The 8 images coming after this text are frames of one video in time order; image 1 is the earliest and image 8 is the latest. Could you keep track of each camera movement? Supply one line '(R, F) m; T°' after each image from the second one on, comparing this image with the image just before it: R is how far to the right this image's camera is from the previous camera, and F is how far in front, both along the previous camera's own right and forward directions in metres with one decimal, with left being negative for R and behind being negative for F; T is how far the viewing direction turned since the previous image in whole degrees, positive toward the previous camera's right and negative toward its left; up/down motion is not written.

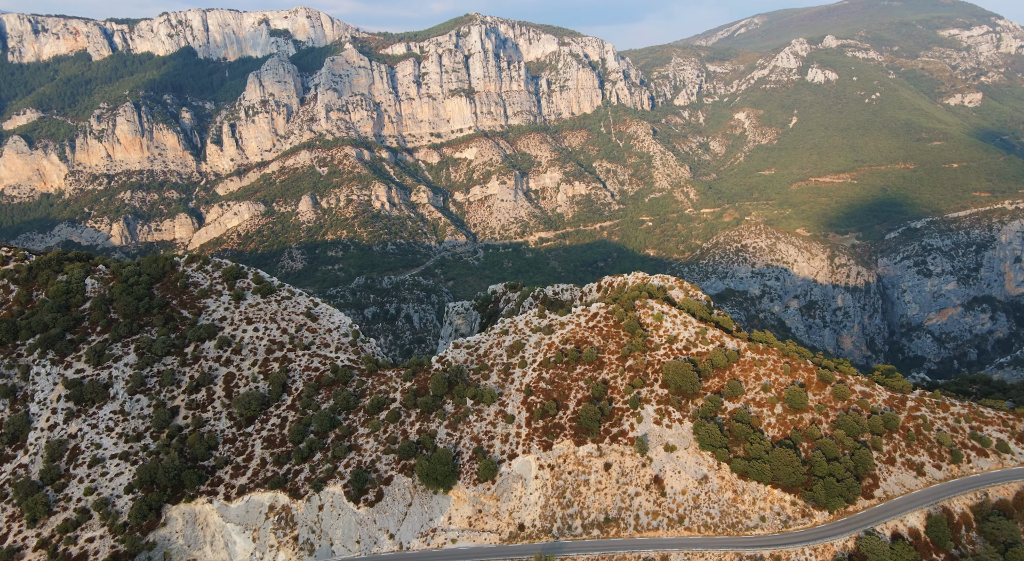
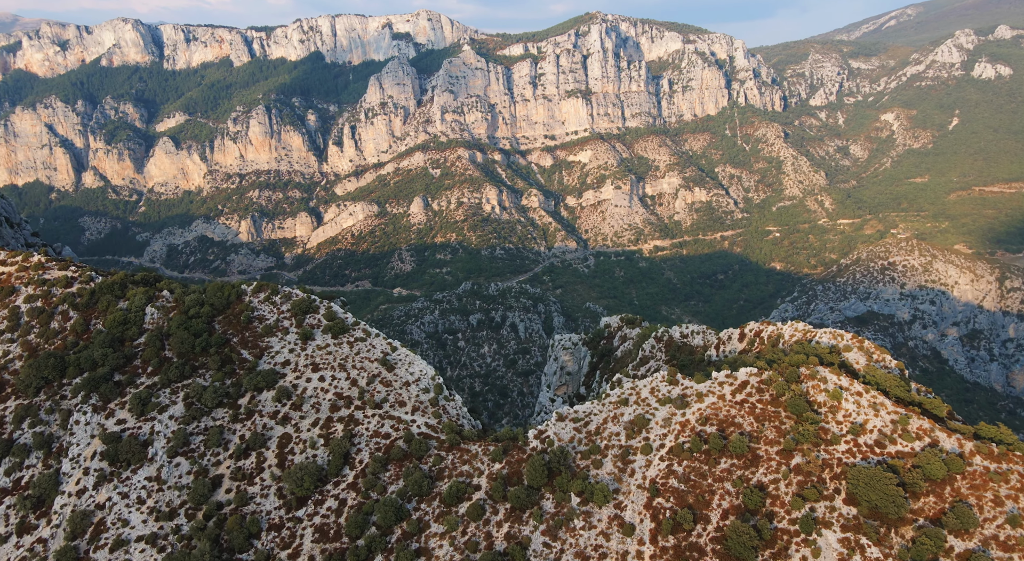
(-0.3, +4.6) m; -9°
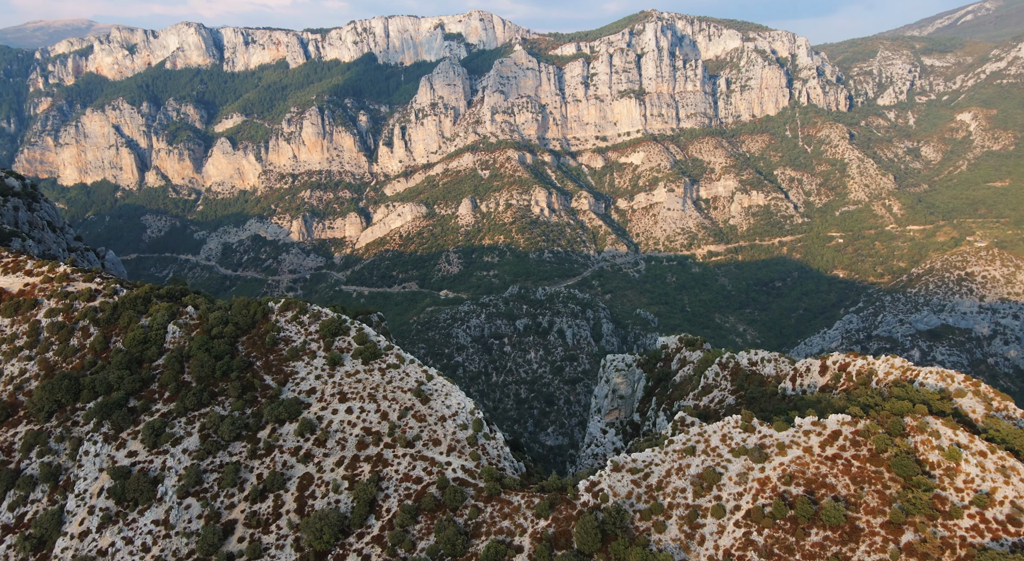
(-0.1, +2.1) m; -4°
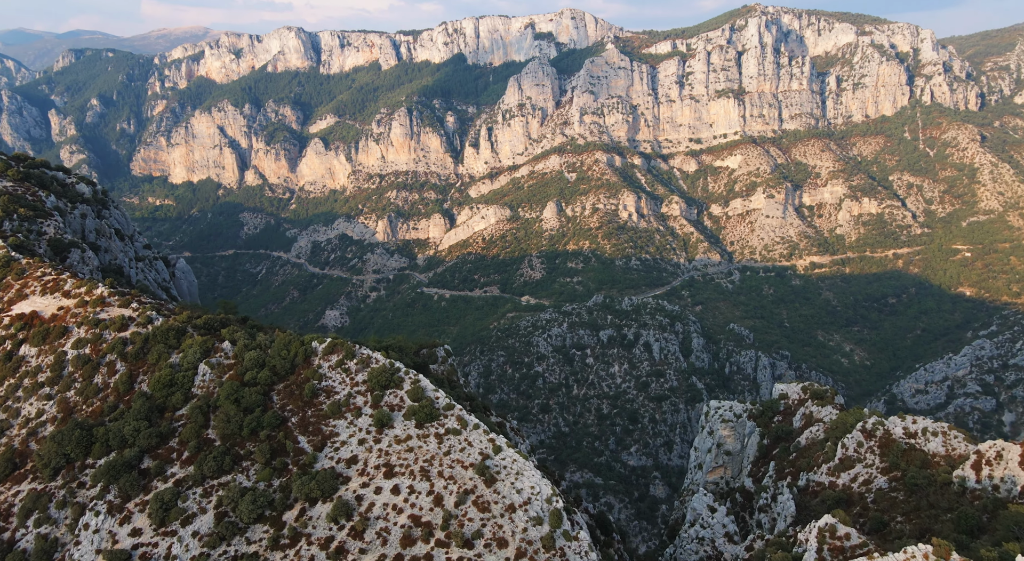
(-0.2, +3.7) m; -7°
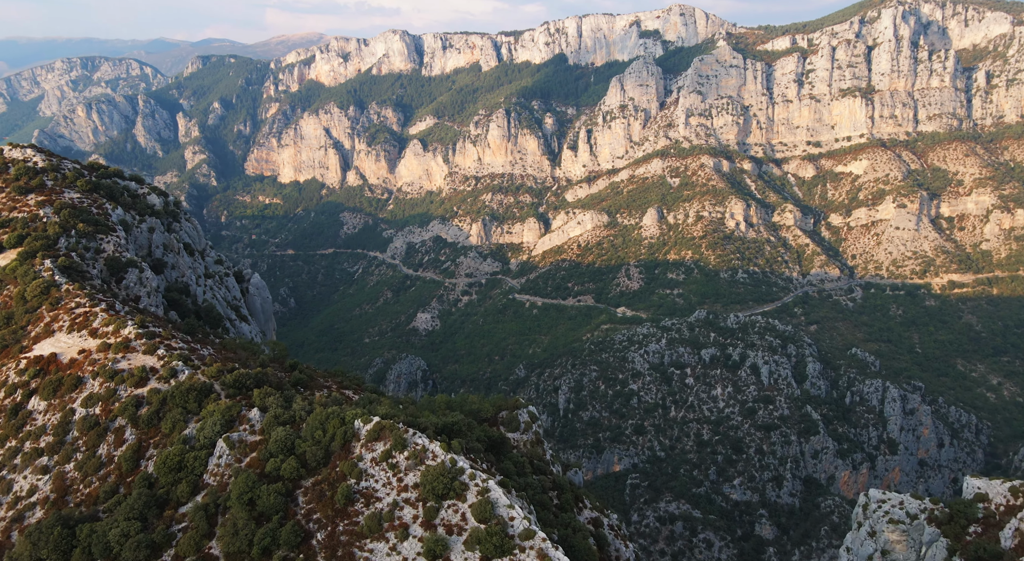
(-0.3, +4.4) m; -7°
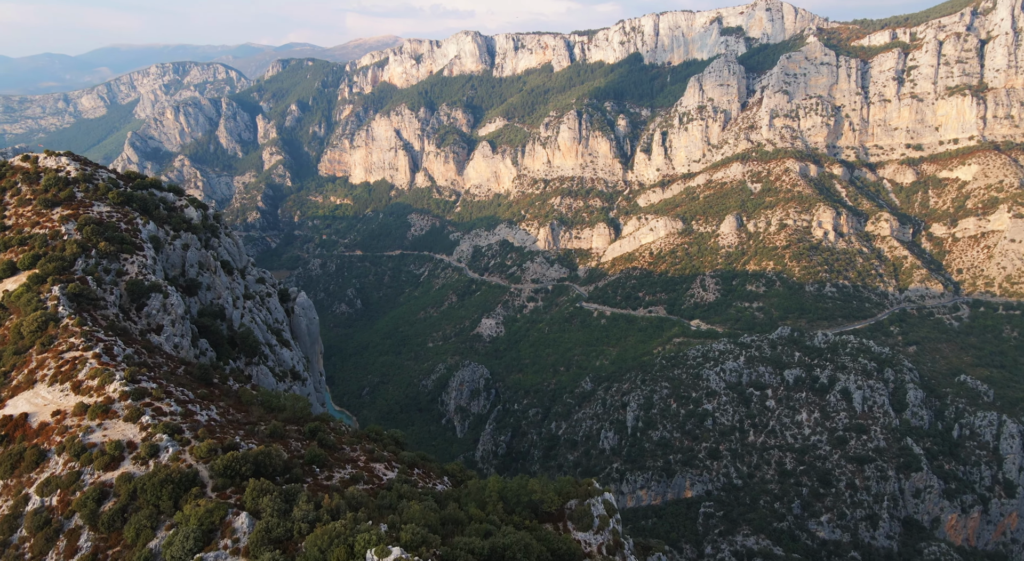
(-0.2, +4.0) m; -5°
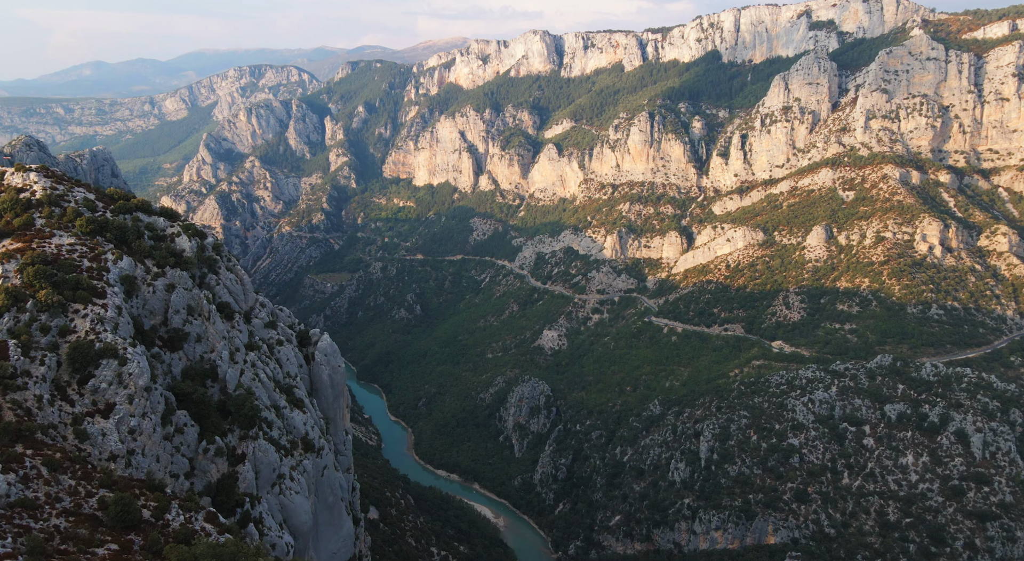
(-0.2, +6.5) m; -5°
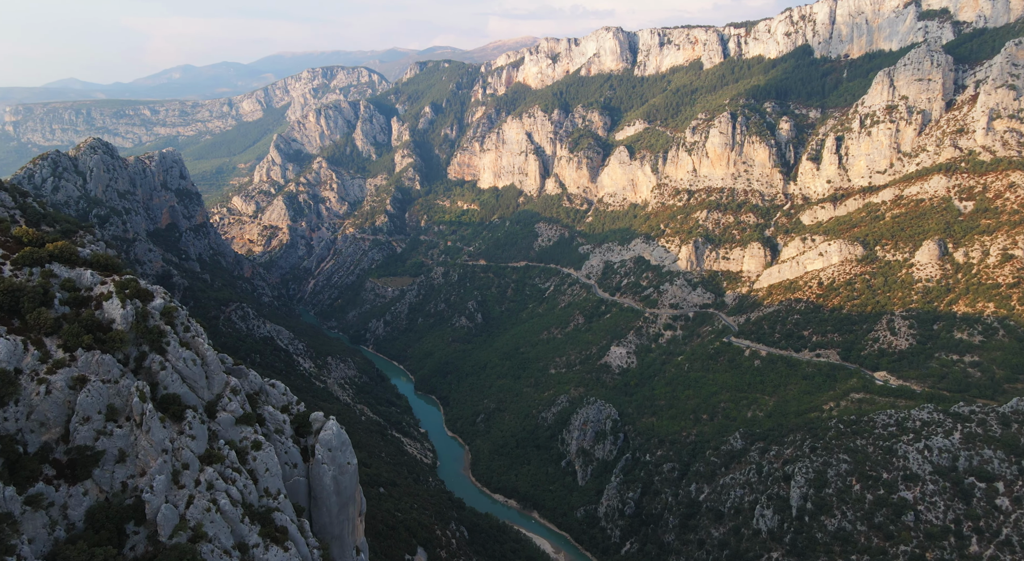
(-0.4, +7.8) m; -5°
